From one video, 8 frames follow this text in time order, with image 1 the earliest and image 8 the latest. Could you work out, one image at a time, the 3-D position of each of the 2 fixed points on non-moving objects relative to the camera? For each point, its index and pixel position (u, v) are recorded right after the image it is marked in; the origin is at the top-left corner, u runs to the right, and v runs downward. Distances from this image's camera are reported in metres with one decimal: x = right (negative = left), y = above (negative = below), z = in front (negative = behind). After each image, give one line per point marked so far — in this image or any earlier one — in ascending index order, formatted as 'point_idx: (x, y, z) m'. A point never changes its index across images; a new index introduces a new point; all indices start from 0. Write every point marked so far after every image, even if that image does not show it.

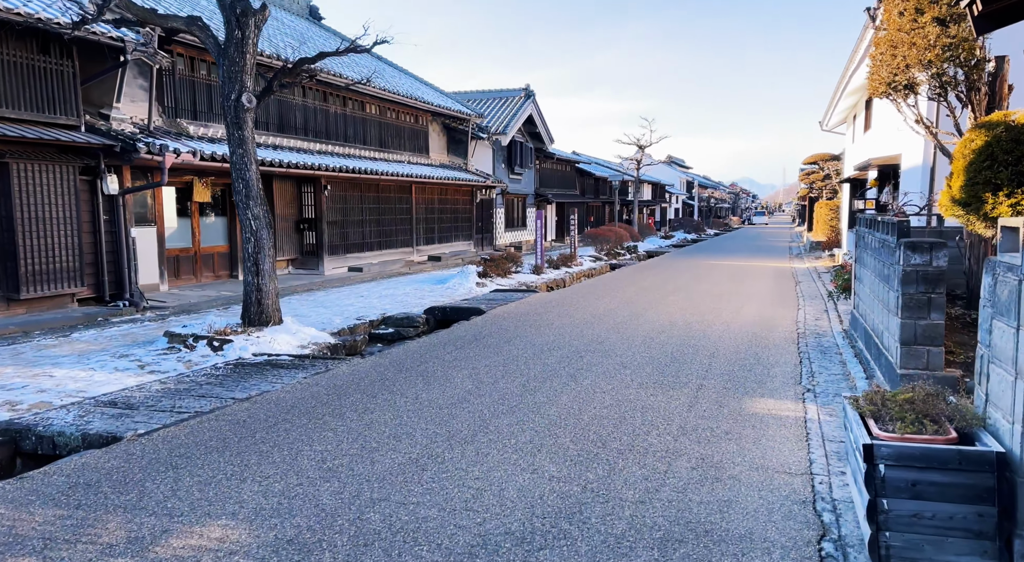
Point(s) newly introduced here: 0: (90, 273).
0: (-6.1, +0.1, +10.3) m
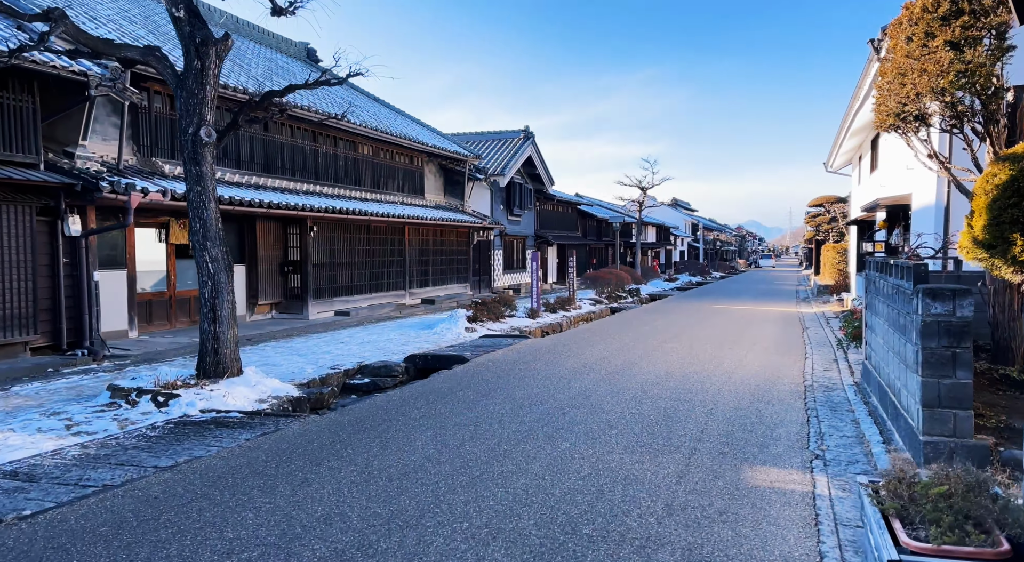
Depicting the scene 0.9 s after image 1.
0: (-6.3, -0.5, +9.7) m
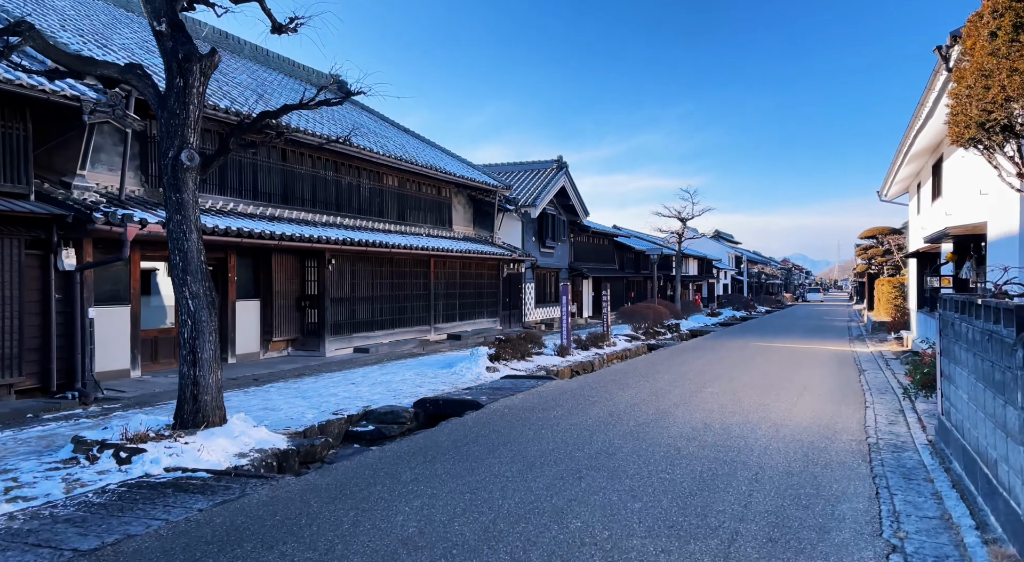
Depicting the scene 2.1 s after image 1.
0: (-6.1, -1.0, +9.1) m
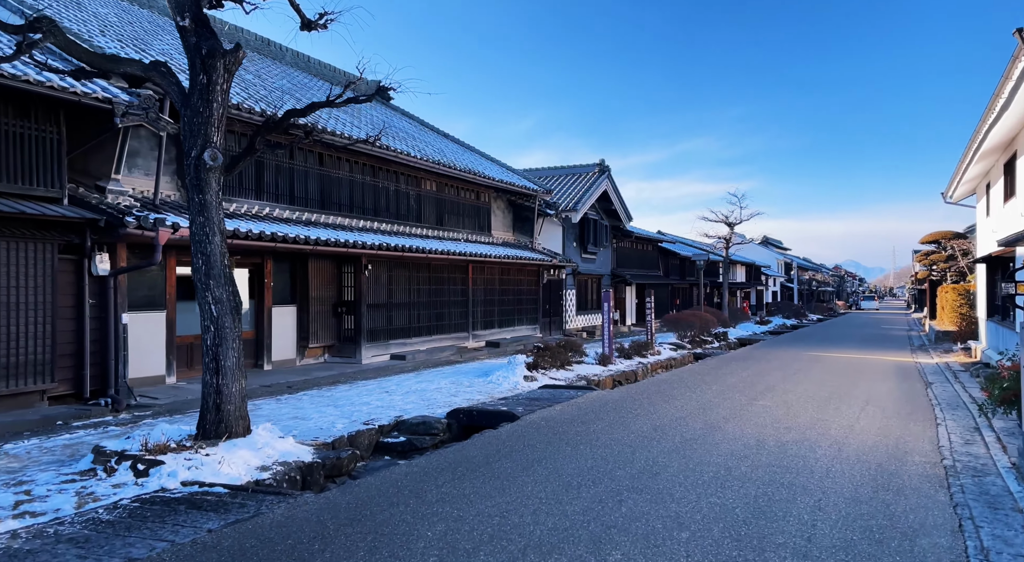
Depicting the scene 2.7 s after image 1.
0: (-5.6, -1.1, +9.0) m
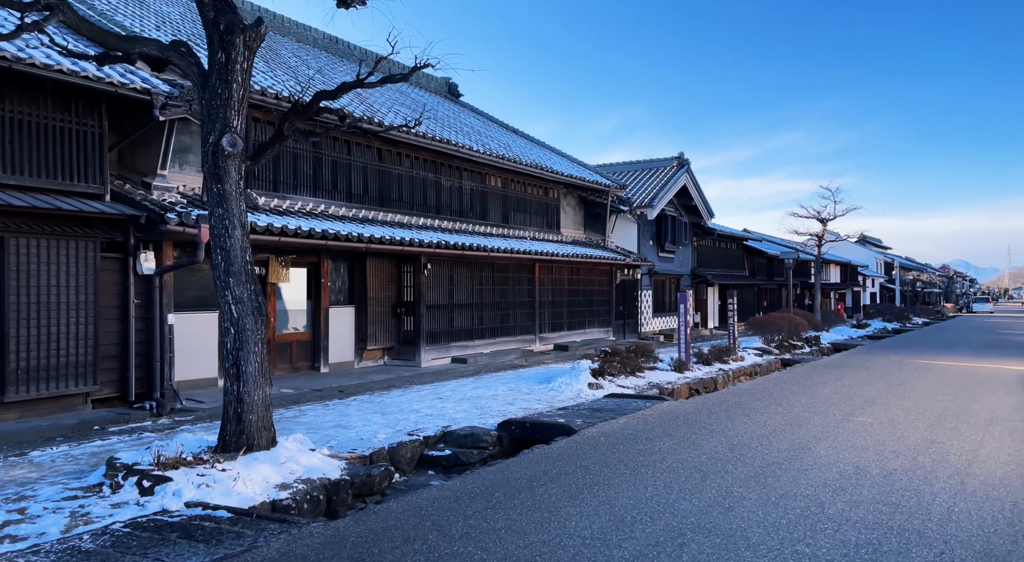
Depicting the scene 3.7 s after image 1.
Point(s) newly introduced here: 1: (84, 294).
0: (-4.9, -1.1, +8.7) m
1: (-5.0, -0.2, +8.3) m
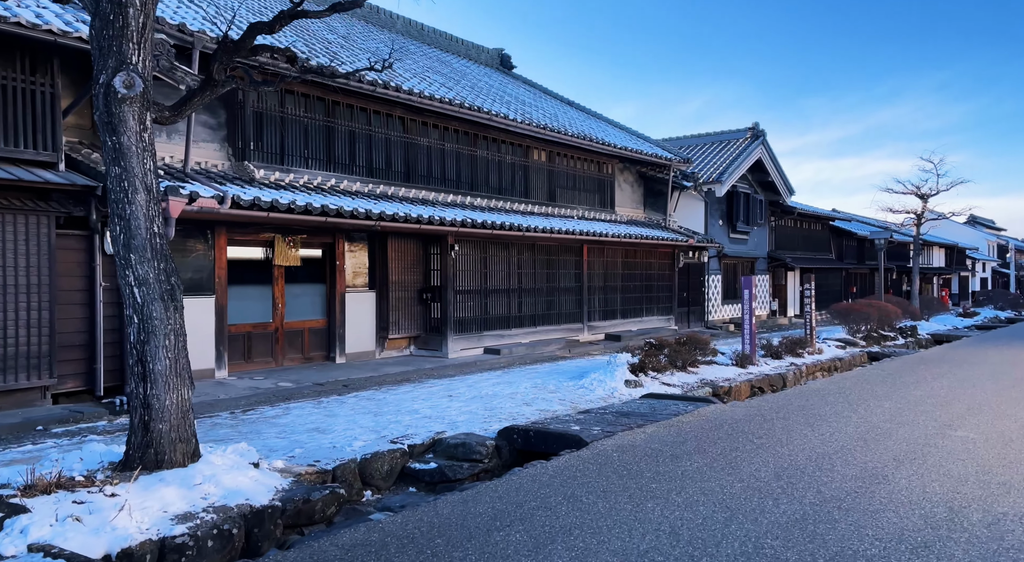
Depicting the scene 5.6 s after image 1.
0: (-4.8, -0.9, +7.9) m
1: (-4.9, 0.0, +7.4) m
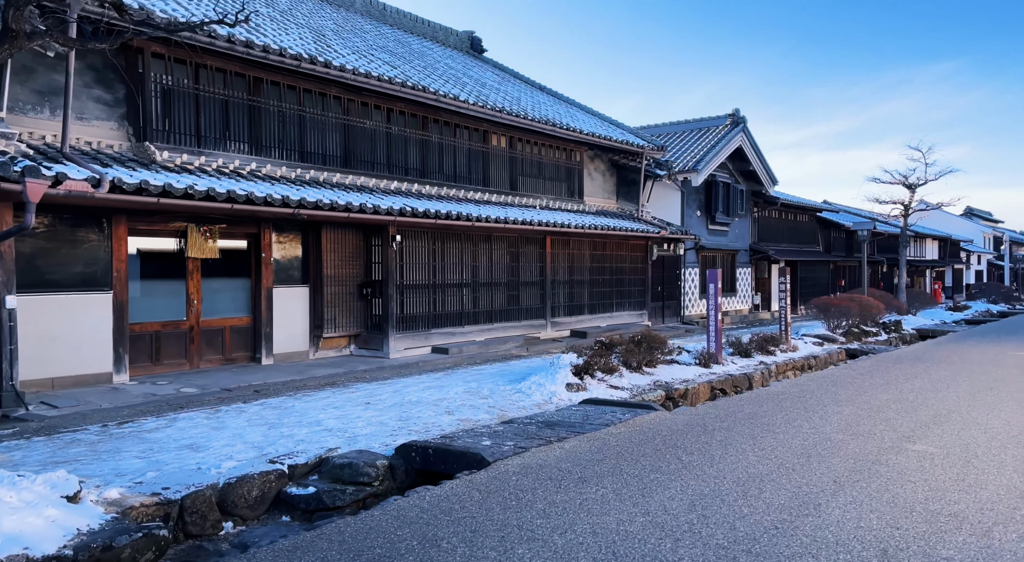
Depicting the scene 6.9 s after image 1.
0: (-5.7, -0.8, +6.9) m
1: (-5.8, +0.1, +6.5) m
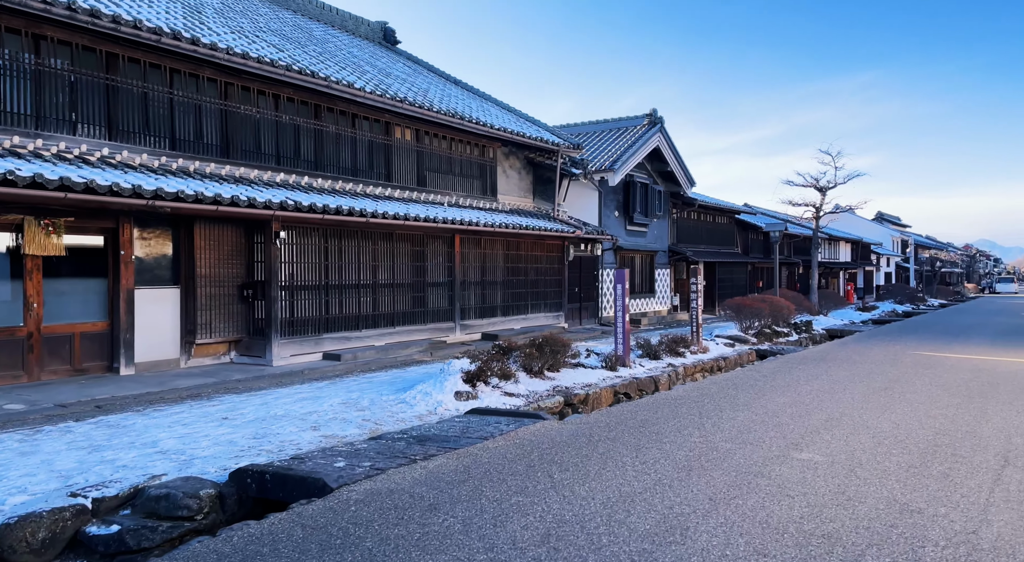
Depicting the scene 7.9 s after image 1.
0: (-6.8, -0.8, +5.6) m
1: (-6.9, +0.1, +5.1) m
